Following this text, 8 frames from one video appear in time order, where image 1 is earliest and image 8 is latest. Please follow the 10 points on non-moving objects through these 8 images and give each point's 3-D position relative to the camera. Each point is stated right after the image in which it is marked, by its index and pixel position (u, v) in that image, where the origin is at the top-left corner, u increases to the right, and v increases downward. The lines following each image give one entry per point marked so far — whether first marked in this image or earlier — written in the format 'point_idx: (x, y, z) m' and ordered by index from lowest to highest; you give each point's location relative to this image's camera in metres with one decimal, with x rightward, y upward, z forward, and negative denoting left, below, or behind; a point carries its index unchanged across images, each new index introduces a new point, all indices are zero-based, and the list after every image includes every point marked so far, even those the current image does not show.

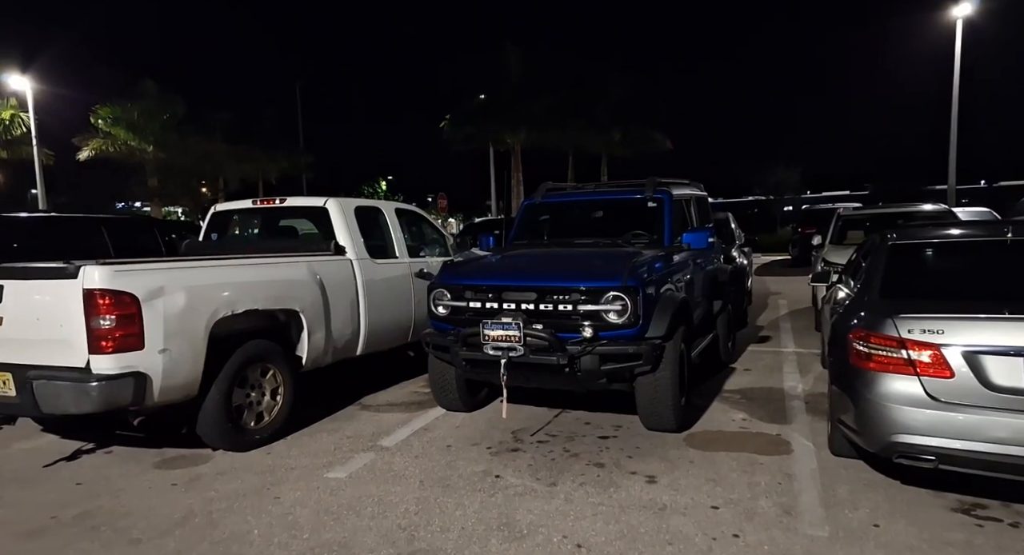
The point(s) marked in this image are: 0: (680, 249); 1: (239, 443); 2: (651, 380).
0: (+1.5, +0.3, +6.5) m
1: (-2.0, -1.2, +5.3) m
2: (+1.1, -0.8, +5.4) m
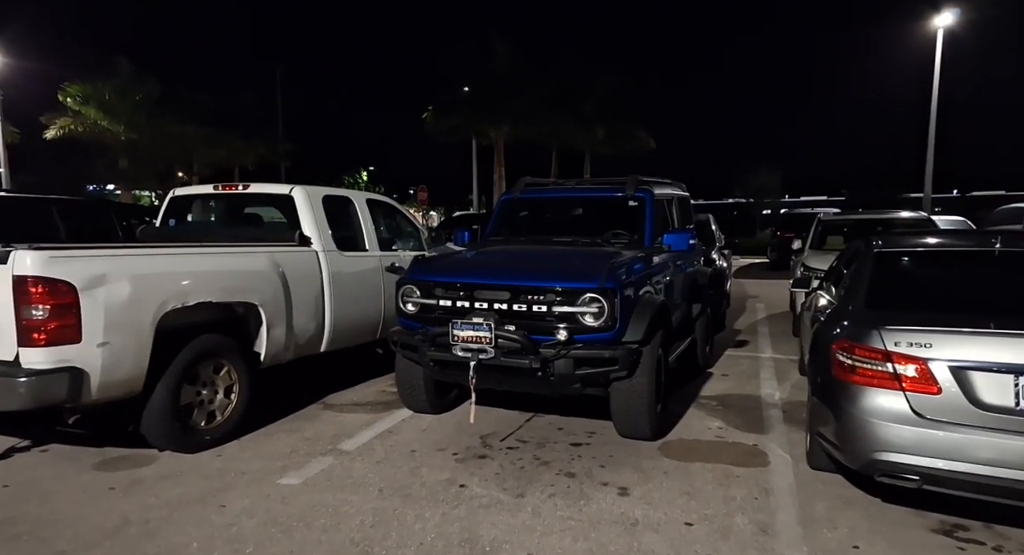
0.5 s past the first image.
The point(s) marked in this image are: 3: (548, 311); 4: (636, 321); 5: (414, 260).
0: (+1.3, +0.2, +6.3) m
1: (-2.3, -1.2, +5.0) m
2: (+0.8, -0.8, +5.2) m
3: (+0.2, -0.2, +5.0) m
4: (+0.9, -0.3, +5.2) m
5: (-0.8, +0.1, +5.8) m
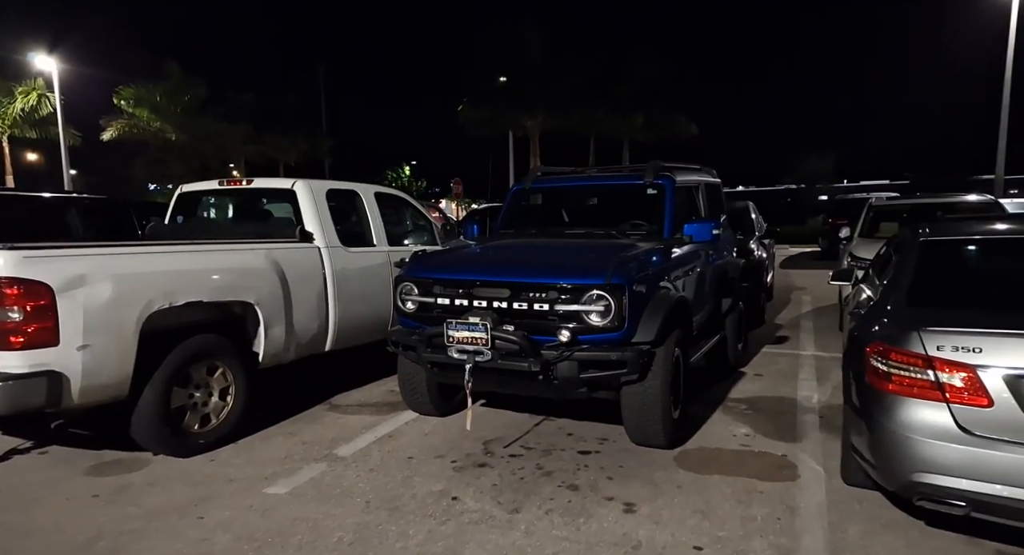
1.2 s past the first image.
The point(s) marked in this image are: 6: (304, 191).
0: (+1.4, +0.3, +5.8) m
1: (-2.2, -1.2, +4.8) m
2: (+0.8, -0.8, +4.8) m
3: (+0.2, -0.2, +4.6) m
4: (+0.9, -0.3, +4.8) m
5: (-0.8, +0.2, +5.5) m
6: (-1.8, +0.8, +6.3) m
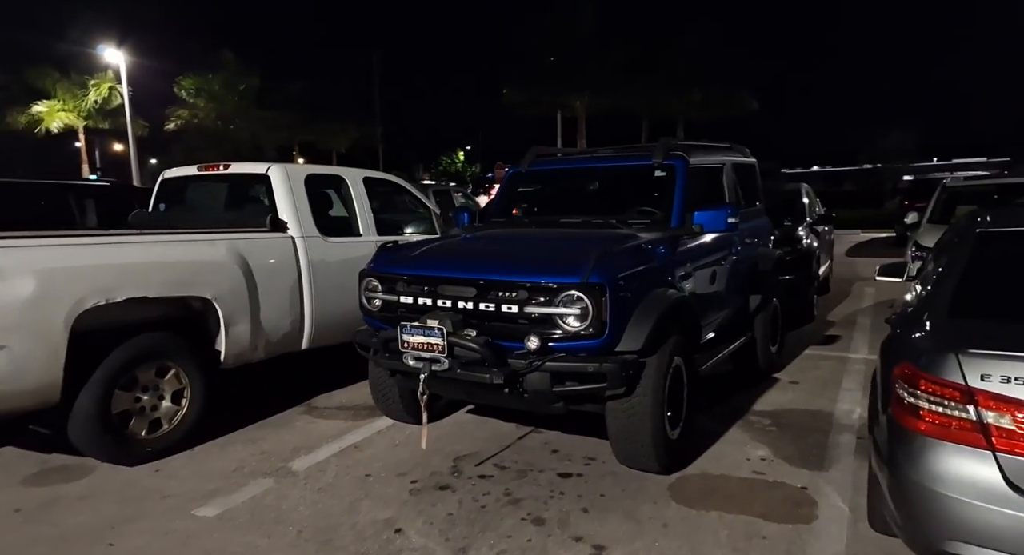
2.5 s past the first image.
0: (+1.3, +0.3, +5.1) m
1: (-2.4, -1.1, +4.4) m
2: (+0.7, -0.7, +4.1) m
3: (0.0, -0.2, +4.0) m
4: (+0.7, -0.3, +4.1) m
5: (-0.9, +0.2, +4.9) m
6: (-1.9, +0.8, +5.8) m
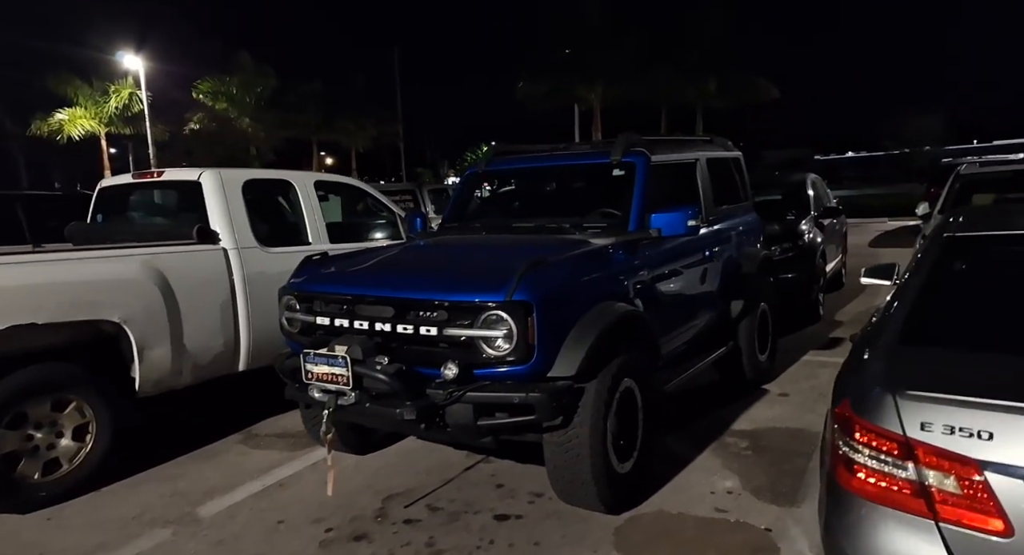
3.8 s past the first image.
0: (+0.9, +0.3, +4.5) m
1: (-2.8, -1.3, +4.0) m
2: (+0.3, -0.8, +3.6) m
3: (-0.4, -0.3, +3.5) m
4: (+0.3, -0.3, +3.5) m
5: (-1.3, +0.1, +4.5) m
6: (-2.2, +0.7, +5.3) m
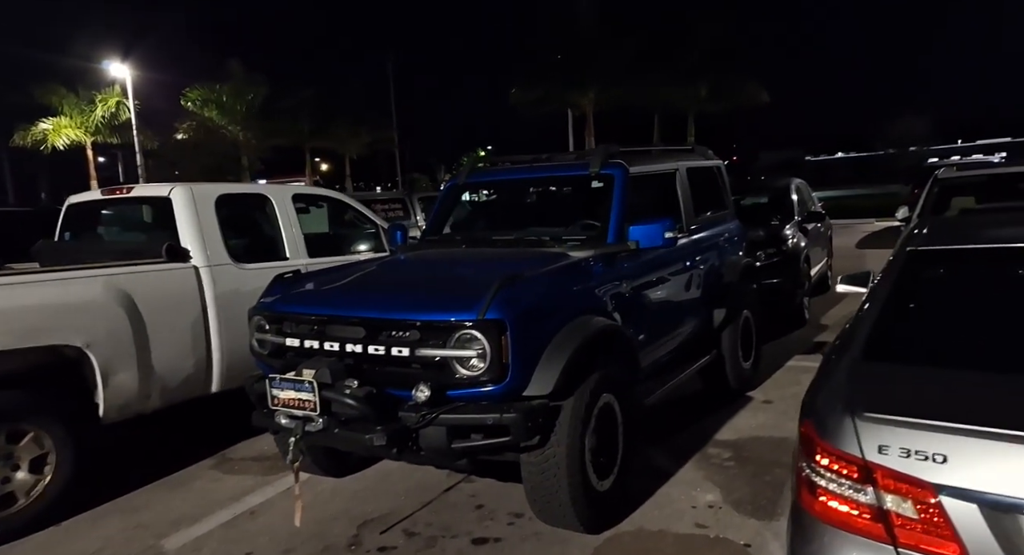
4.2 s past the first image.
0: (+0.8, +0.2, +4.4) m
1: (-2.9, -1.4, +3.9) m
2: (+0.1, -0.9, +3.5) m
3: (-0.5, -0.4, +3.4) m
4: (+0.2, -0.4, +3.4) m
5: (-1.4, 0.0, +4.3) m
6: (-2.4, +0.6, +5.2) m
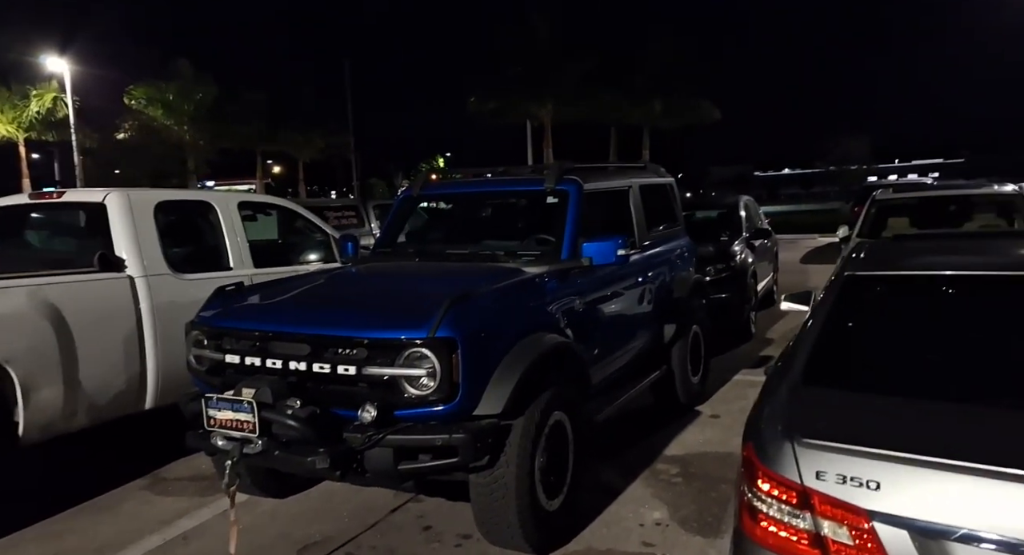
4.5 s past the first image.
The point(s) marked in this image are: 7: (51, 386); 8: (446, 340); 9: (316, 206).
0: (+0.5, +0.1, +4.4) m
1: (-3.2, -1.4, +3.6) m
2: (-0.1, -1.0, +3.4) m
3: (-0.7, -0.4, +3.3) m
4: (-0.1, -0.5, +3.4) m
5: (-1.7, -0.1, +4.2) m
6: (-2.7, +0.5, +5.0) m
7: (-2.7, -0.6, +4.1) m
8: (-0.3, -0.3, +3.2) m
9: (-3.2, +1.2, +11.6) m
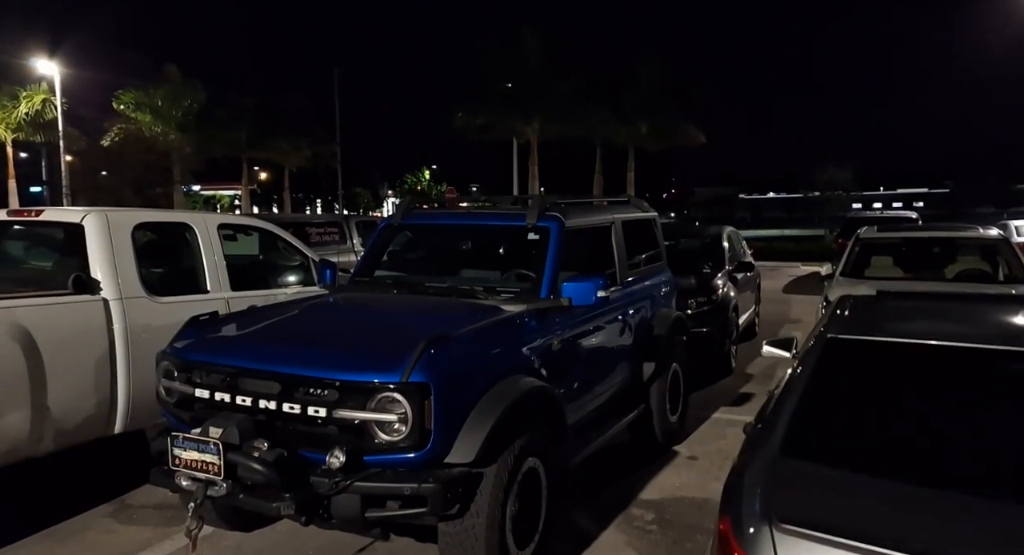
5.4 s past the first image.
0: (+0.3, -0.2, +4.4) m
1: (-3.3, -1.5, +3.4) m
2: (-0.2, -1.2, +3.3) m
3: (-0.8, -0.6, +3.2) m
4: (-0.2, -0.7, +3.3) m
5: (-1.8, -0.3, +4.1) m
6: (-2.9, +0.4, +4.9) m
7: (-2.8, -0.8, +4.0) m
8: (-0.4, -0.5, +3.1) m
9: (-3.4, +0.9, +11.5) m
